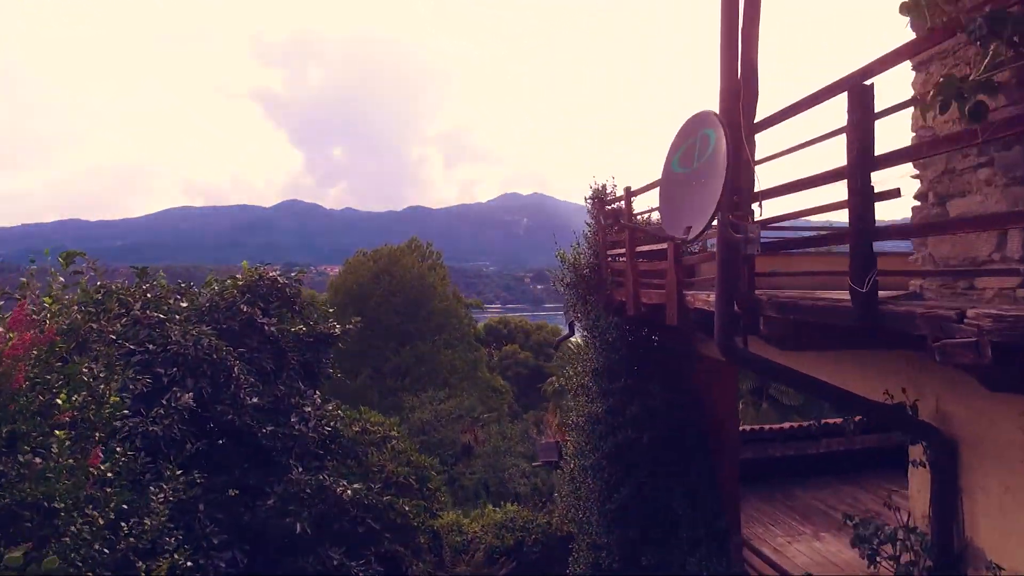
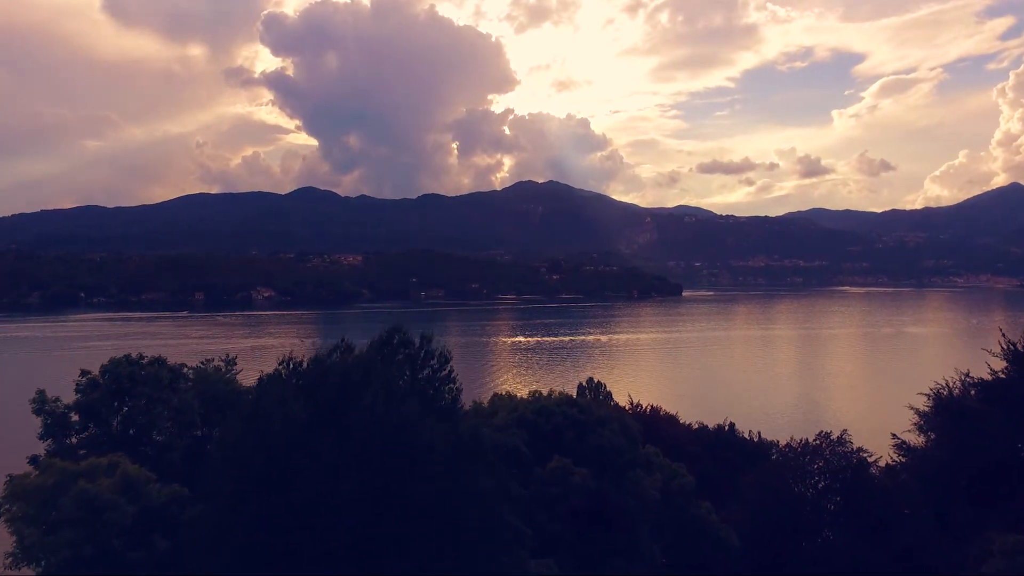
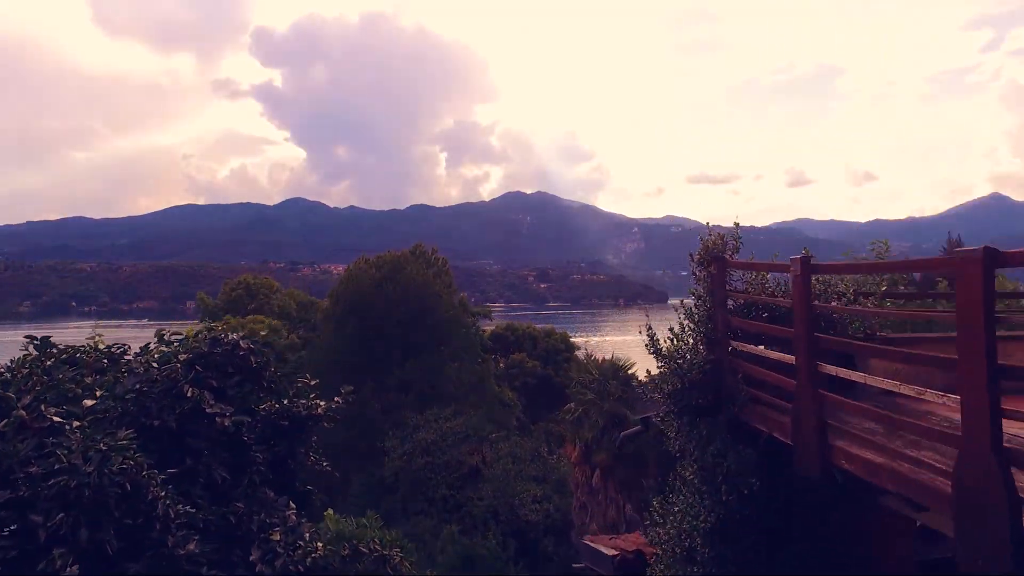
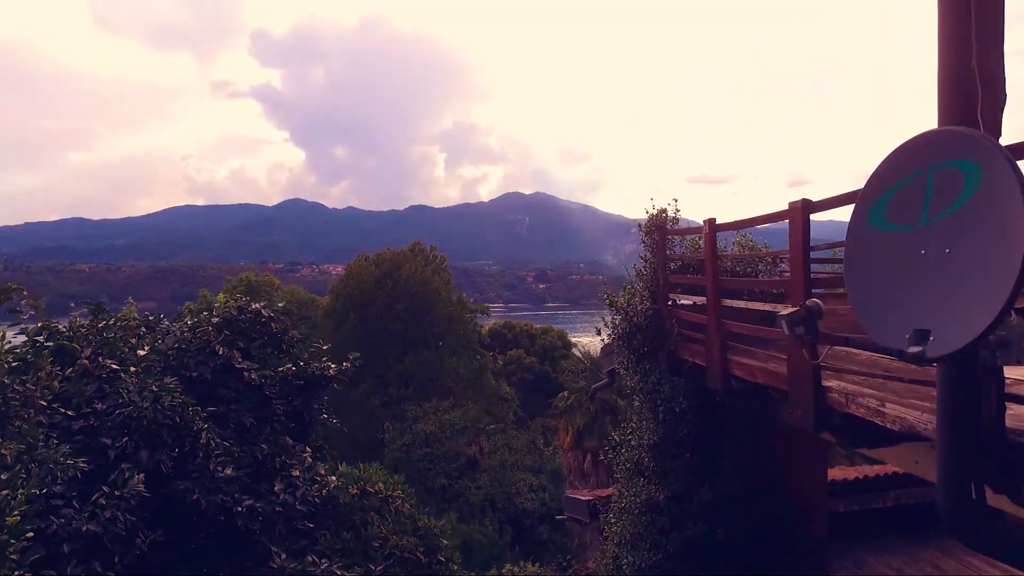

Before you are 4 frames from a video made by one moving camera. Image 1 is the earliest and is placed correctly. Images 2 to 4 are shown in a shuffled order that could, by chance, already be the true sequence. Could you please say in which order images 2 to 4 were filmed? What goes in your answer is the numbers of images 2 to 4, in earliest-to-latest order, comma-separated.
4, 3, 2
